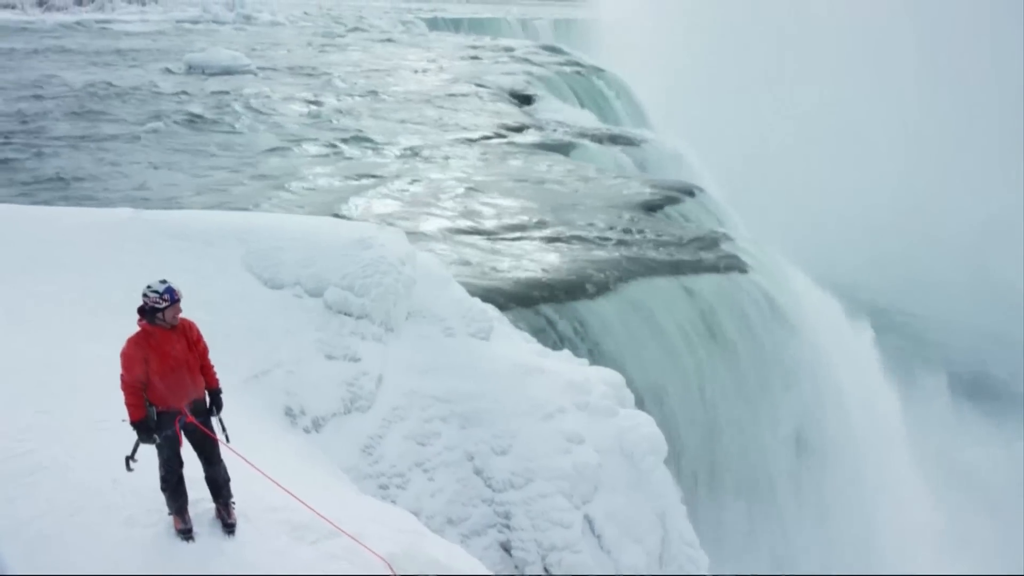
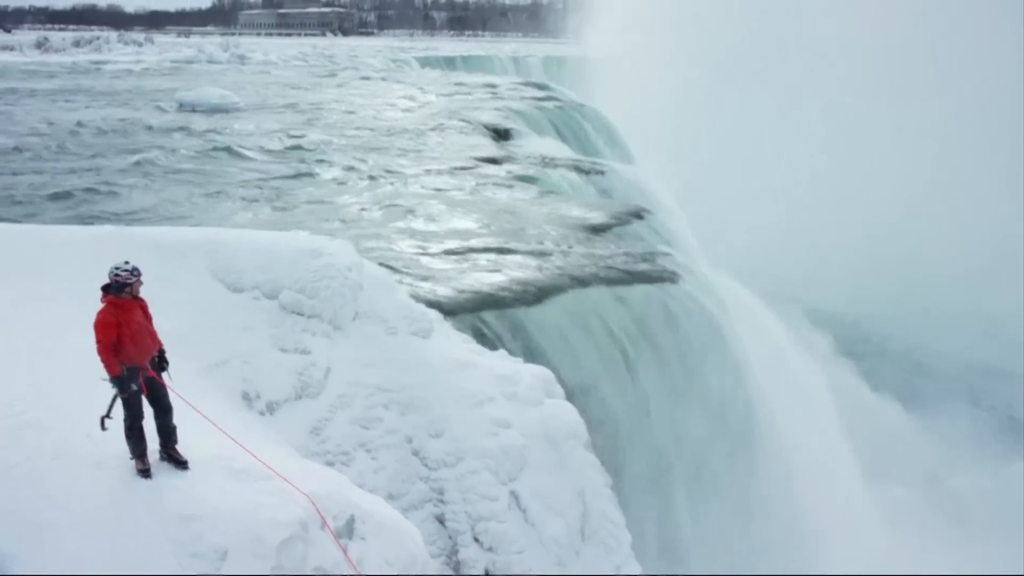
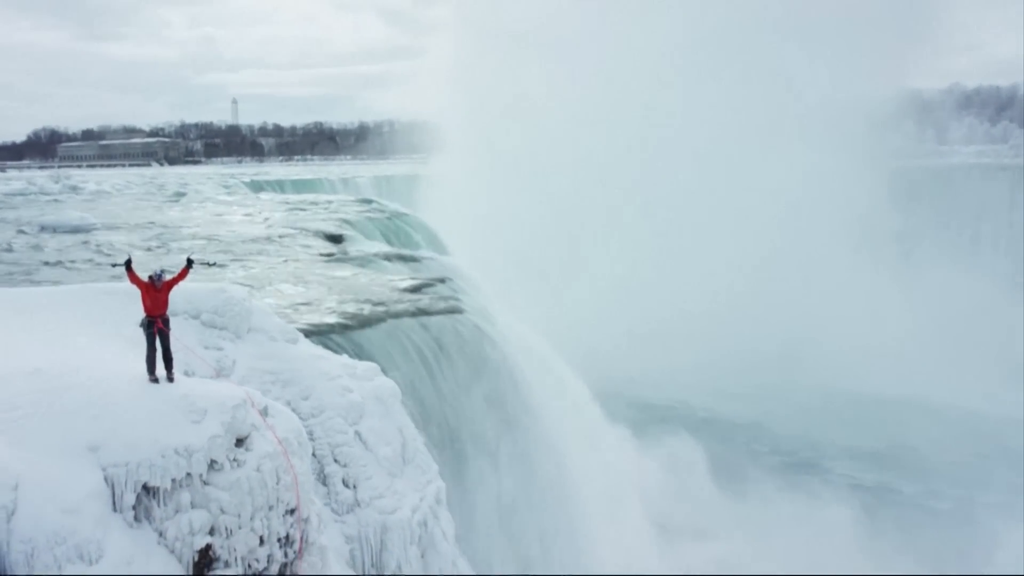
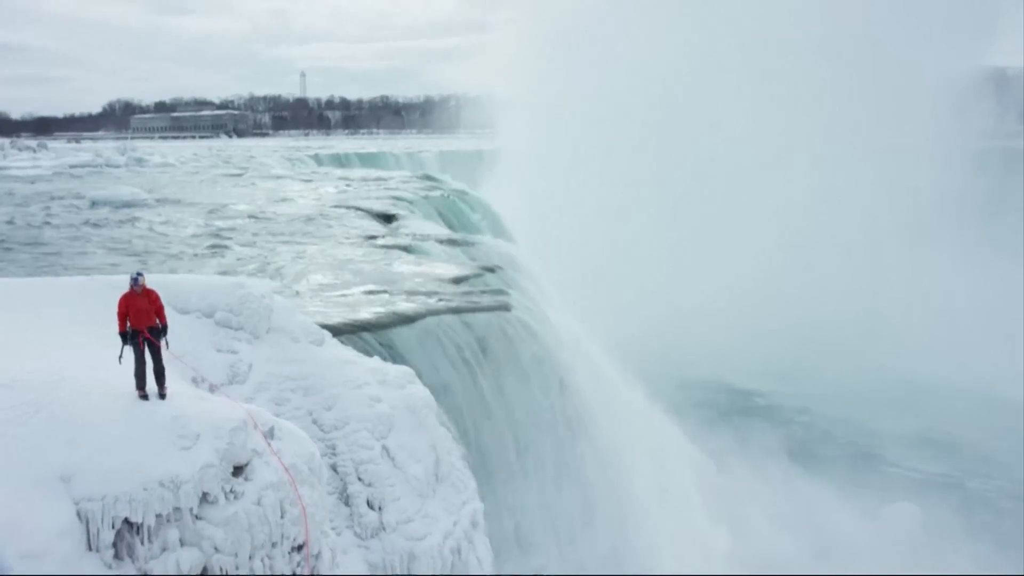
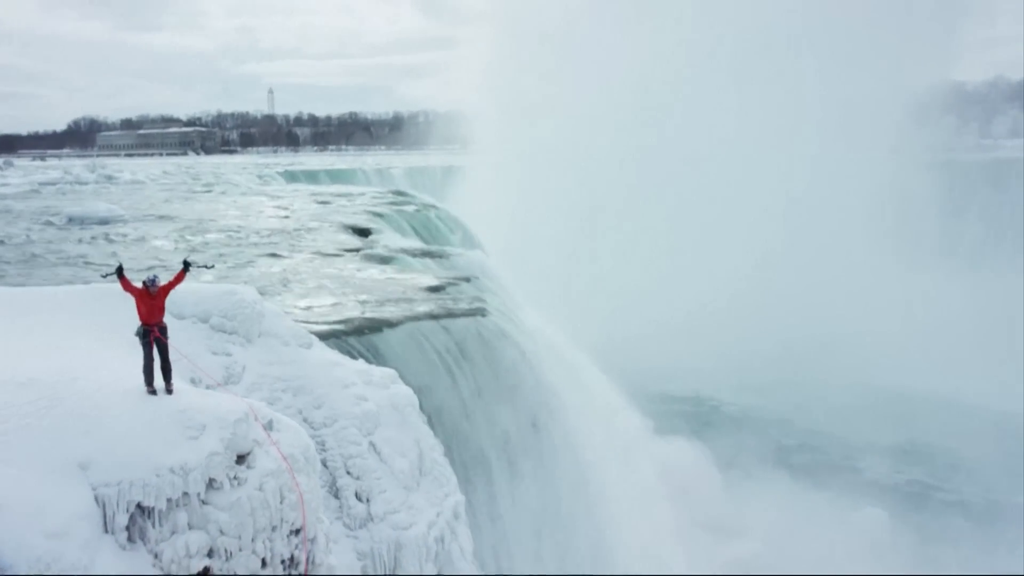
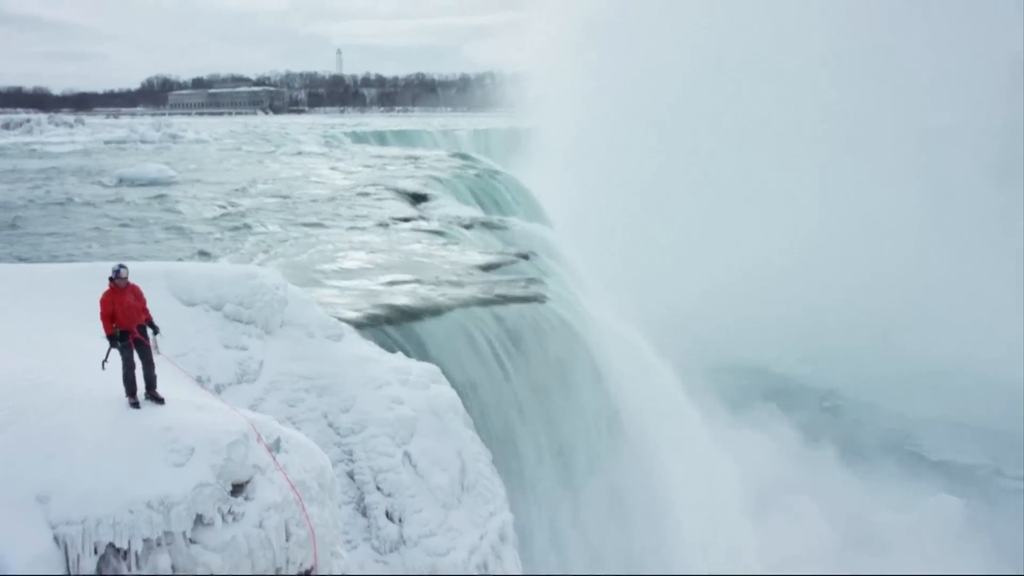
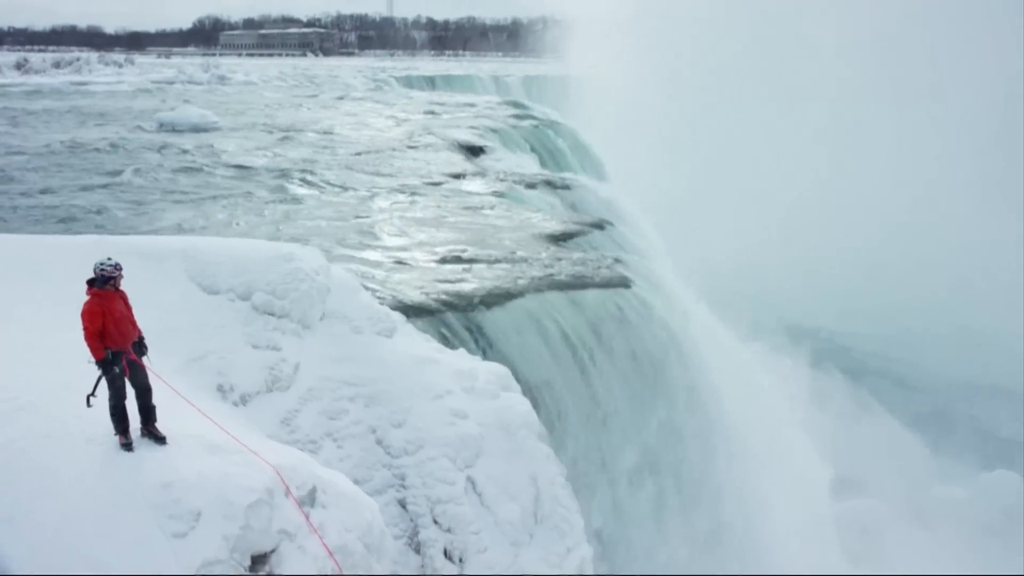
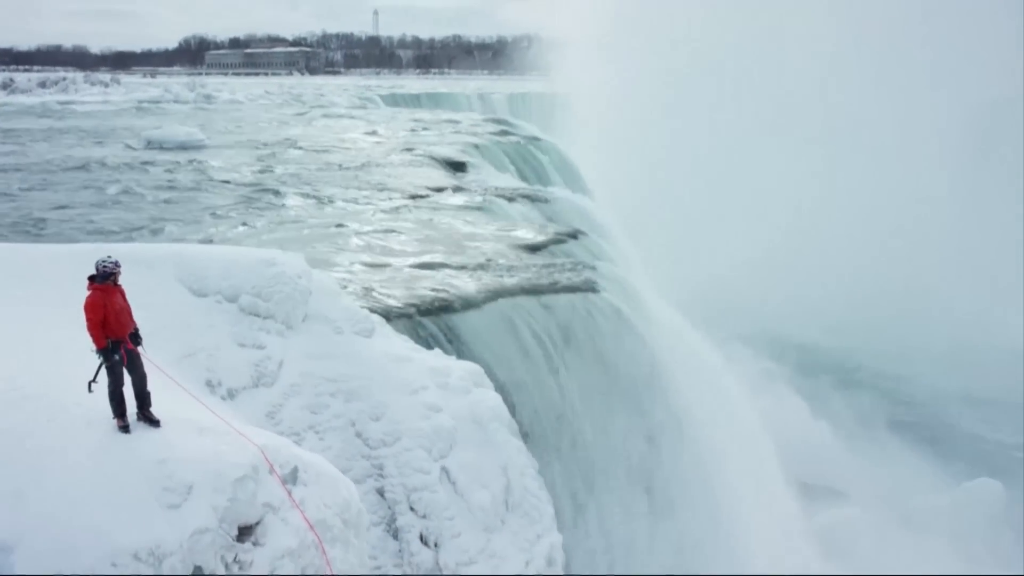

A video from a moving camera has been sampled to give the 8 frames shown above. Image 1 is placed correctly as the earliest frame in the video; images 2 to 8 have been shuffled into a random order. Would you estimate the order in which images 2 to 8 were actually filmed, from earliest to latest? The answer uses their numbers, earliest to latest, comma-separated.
2, 7, 8, 6, 4, 5, 3
